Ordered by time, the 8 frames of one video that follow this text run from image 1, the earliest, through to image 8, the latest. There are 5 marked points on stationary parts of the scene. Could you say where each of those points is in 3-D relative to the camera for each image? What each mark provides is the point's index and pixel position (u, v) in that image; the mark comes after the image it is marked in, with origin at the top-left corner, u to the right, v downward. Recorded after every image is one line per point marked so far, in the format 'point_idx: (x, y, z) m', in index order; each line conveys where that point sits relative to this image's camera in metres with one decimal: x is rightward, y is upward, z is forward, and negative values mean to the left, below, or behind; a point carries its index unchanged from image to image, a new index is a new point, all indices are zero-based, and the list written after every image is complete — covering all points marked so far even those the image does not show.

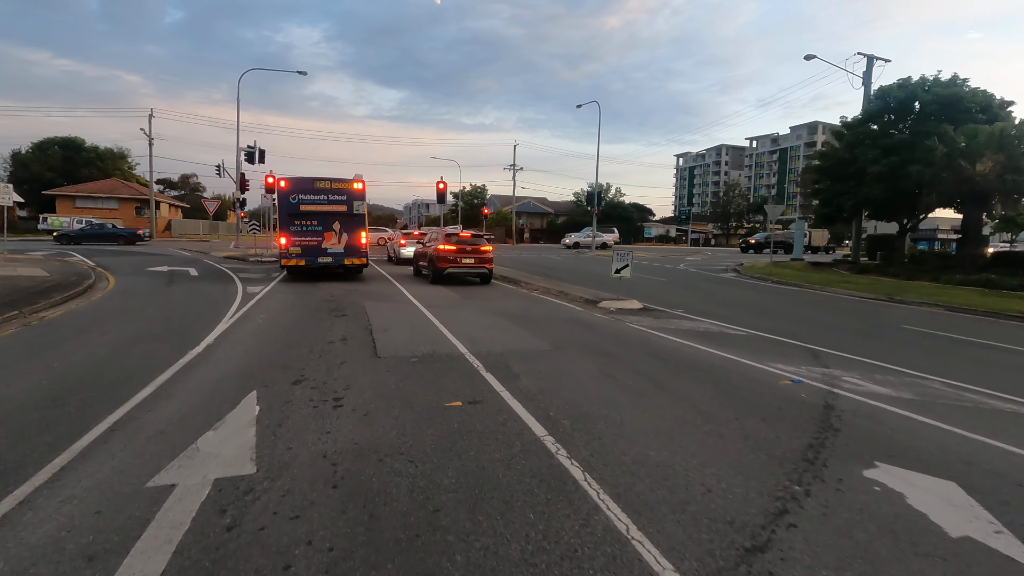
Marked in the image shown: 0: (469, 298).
0: (-1.1, -0.2, +15.5) m
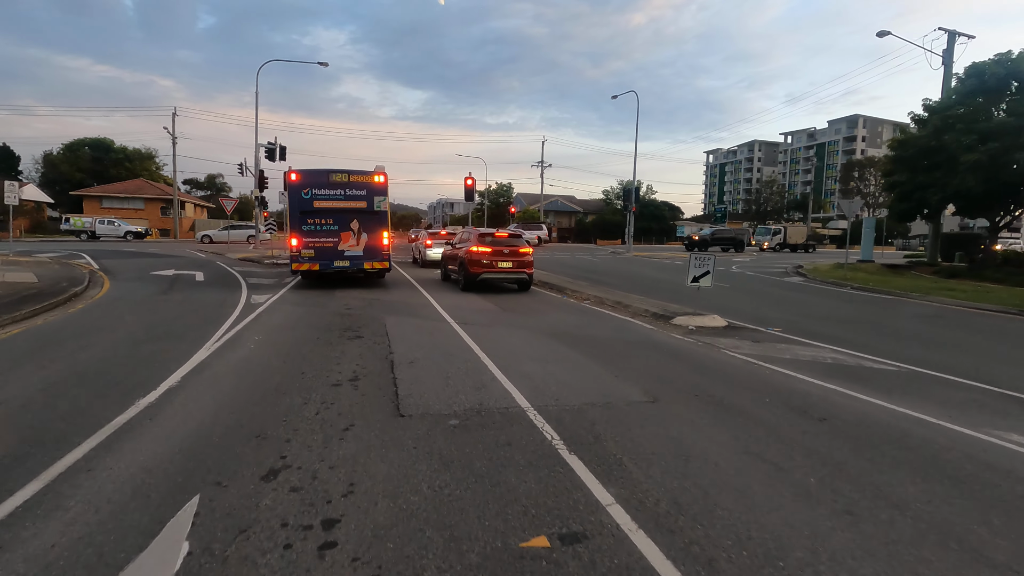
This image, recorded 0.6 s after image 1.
0: (-0.1, -0.5, +13.0) m
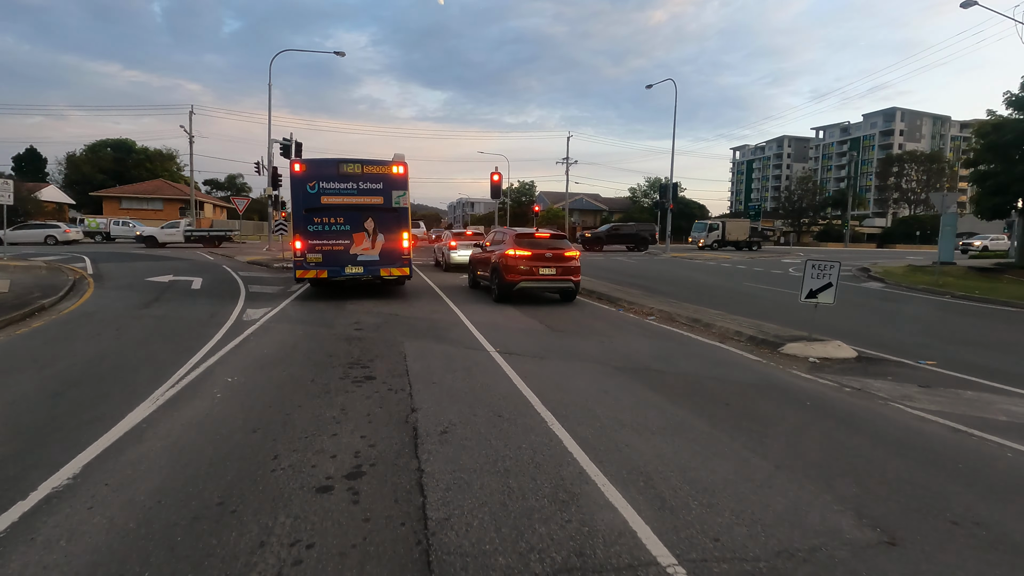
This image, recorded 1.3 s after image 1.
0: (+0.8, -0.7, +10.5) m
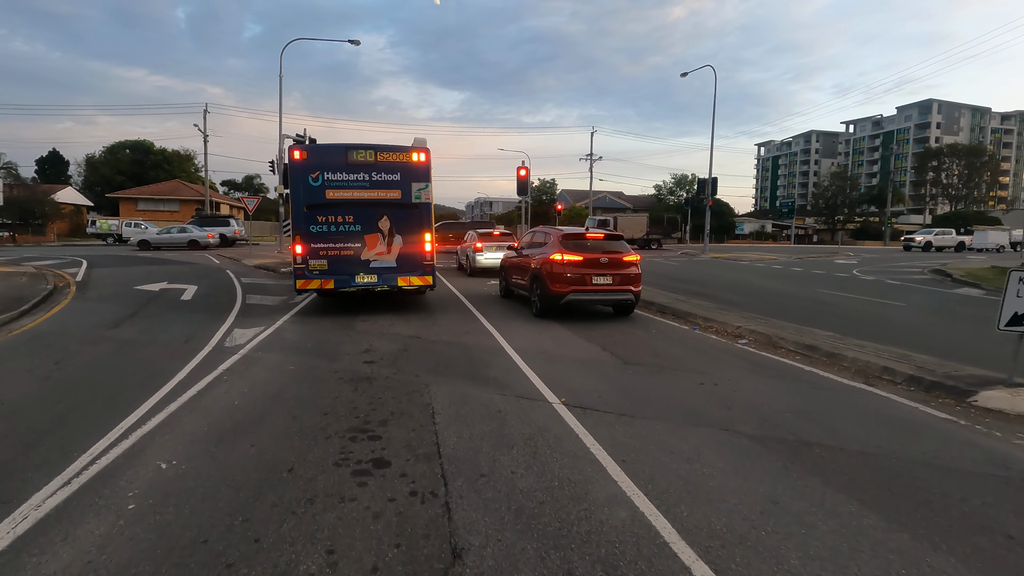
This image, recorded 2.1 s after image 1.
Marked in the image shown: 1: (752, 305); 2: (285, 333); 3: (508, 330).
0: (+1.6, -0.9, +8.0) m
1: (+5.0, -0.4, +12.2) m
2: (-3.7, -0.7, +9.6) m
3: (-0.1, -0.7, +9.7) m
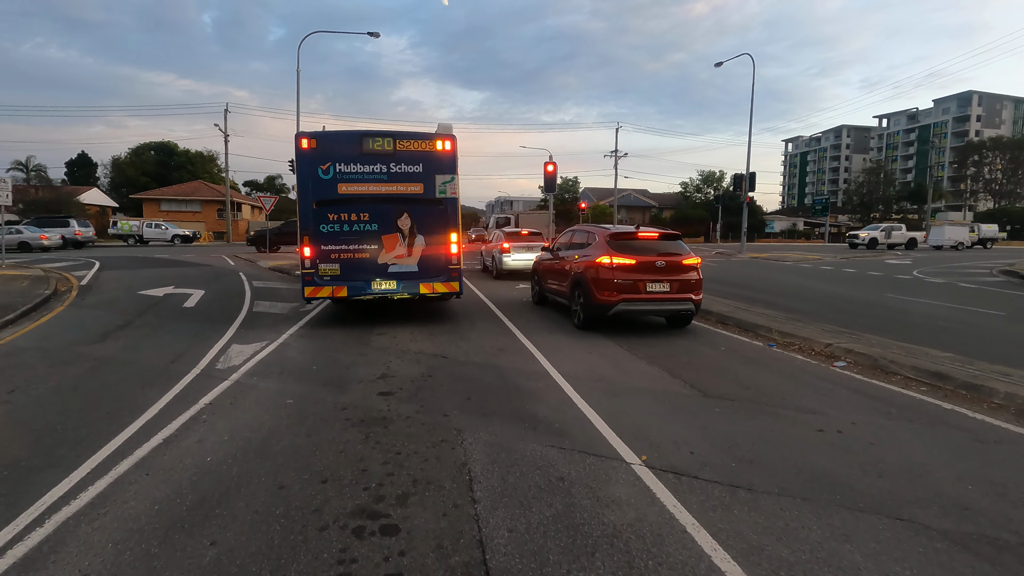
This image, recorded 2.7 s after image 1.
0: (+2.2, -1.1, +6.4) m
1: (+5.7, -0.5, +10.5) m
2: (-3.1, -0.9, +8.2) m
3: (+0.5, -0.8, +8.2) m
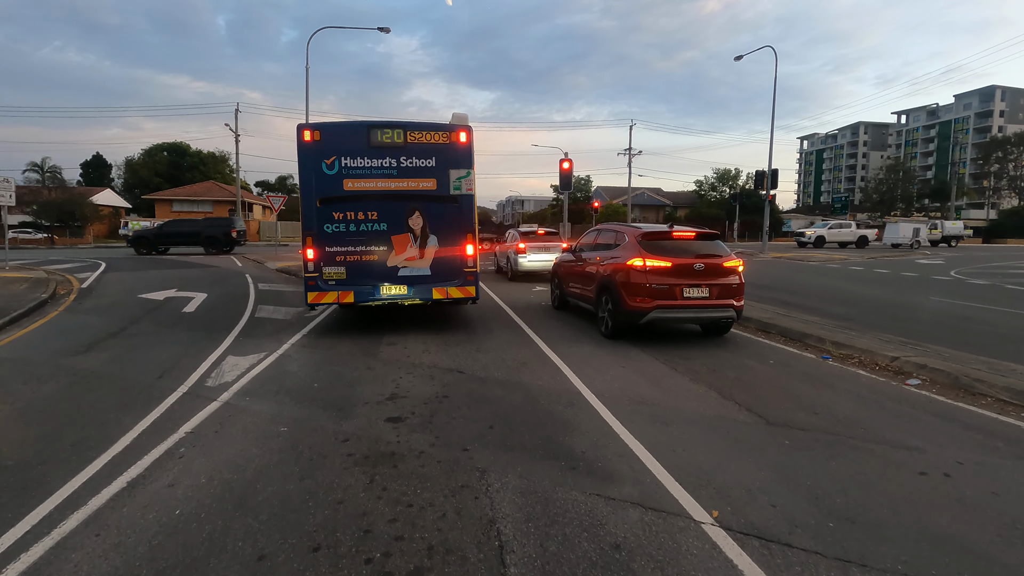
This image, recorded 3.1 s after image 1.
0: (+2.4, -1.2, +5.5) m
1: (+6.0, -0.6, +9.6) m
2: (-2.8, -1.0, +7.4) m
3: (+0.8, -0.9, +7.4) m
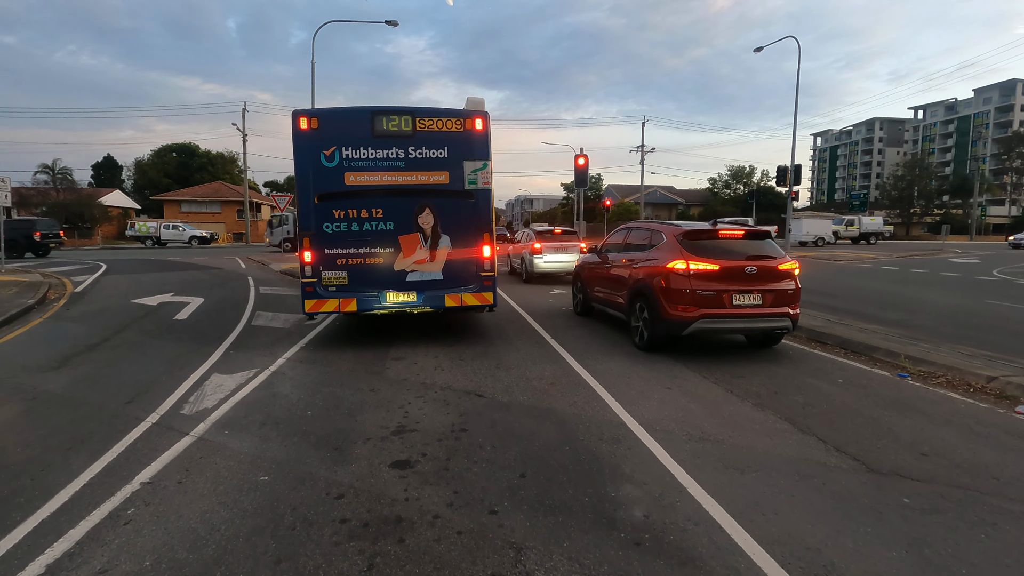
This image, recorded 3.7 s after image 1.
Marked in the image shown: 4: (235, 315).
0: (+2.7, -1.2, +4.5) m
1: (+6.3, -0.6, +8.4) m
2: (-2.5, -1.0, +6.5) m
3: (+1.1, -1.0, +6.4) m
4: (-5.6, -0.5, +11.9) m
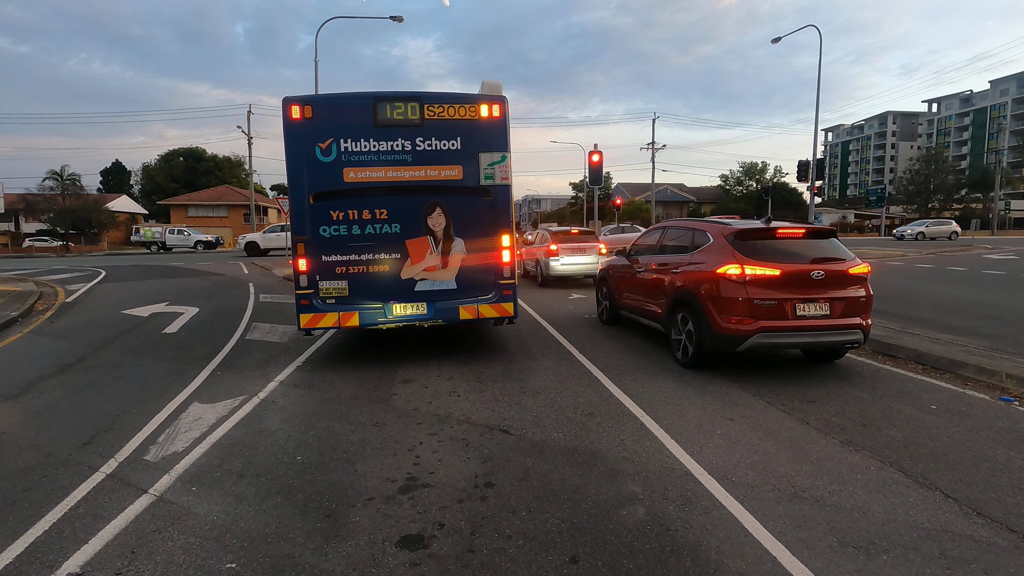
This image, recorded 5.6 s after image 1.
0: (+2.9, -1.3, +3.4) m
1: (+6.6, -0.7, +7.3) m
2: (-2.3, -1.2, +5.5) m
3: (+1.4, -1.1, +5.3) m
4: (-5.3, -0.7, +11.0) m
